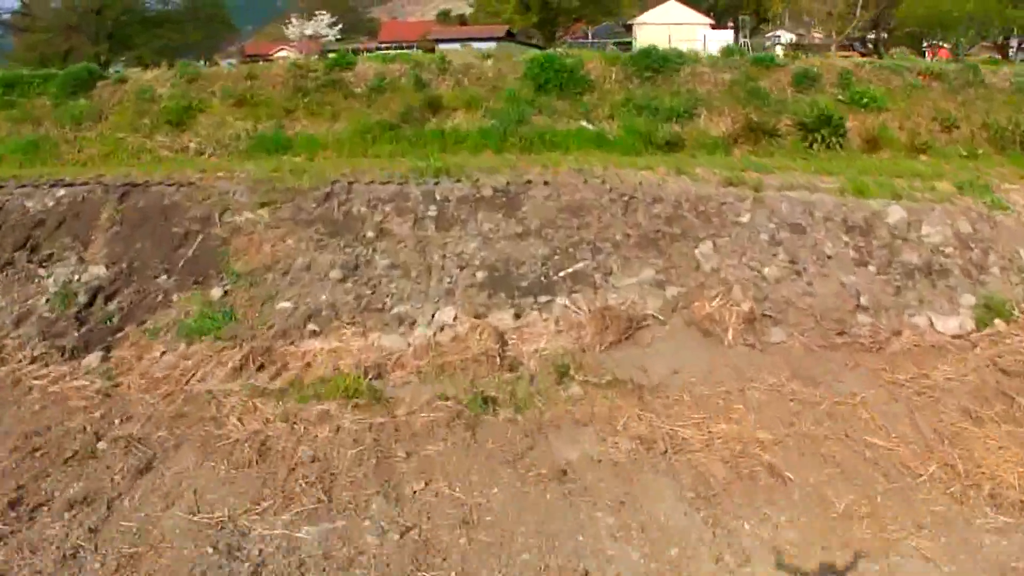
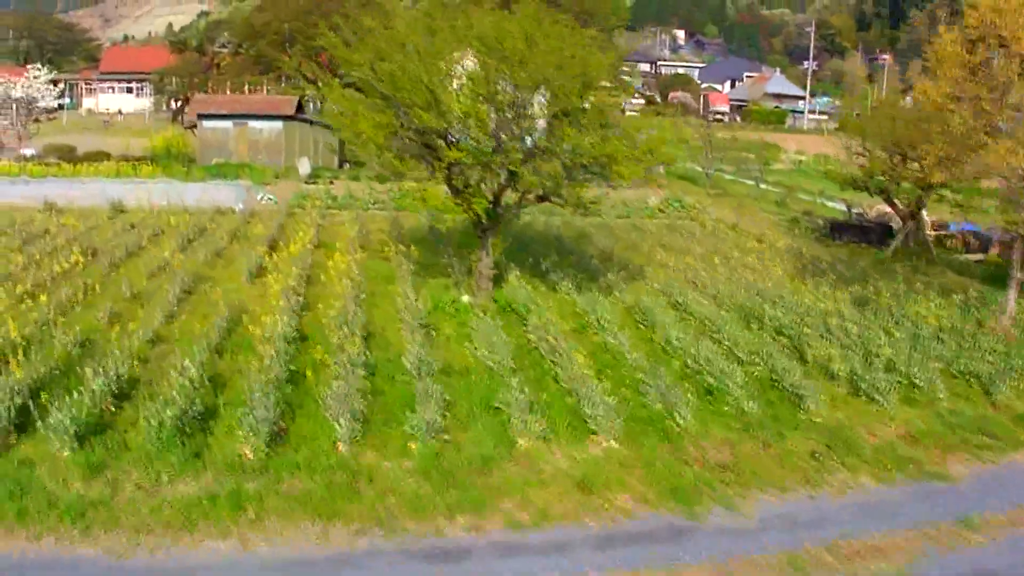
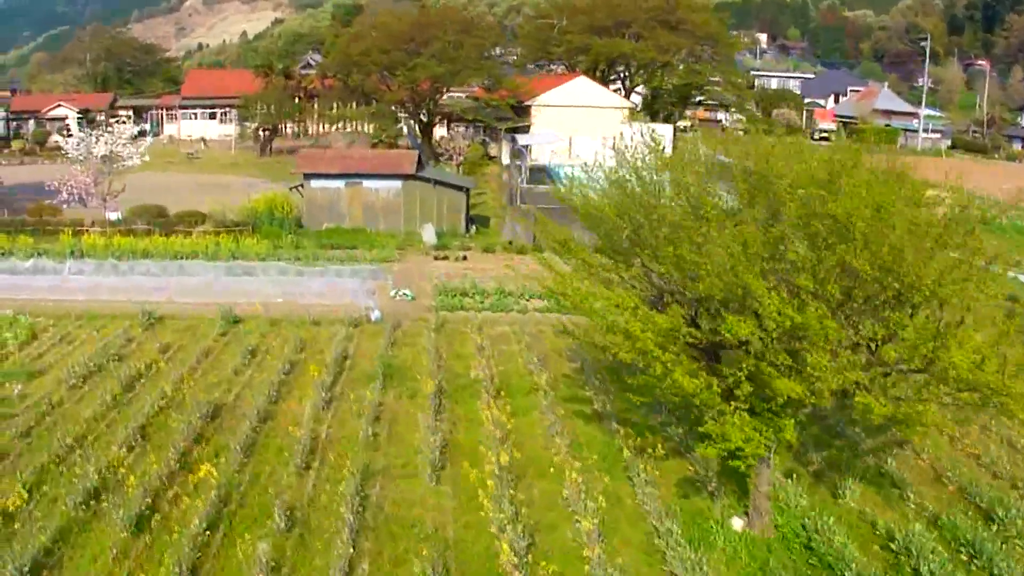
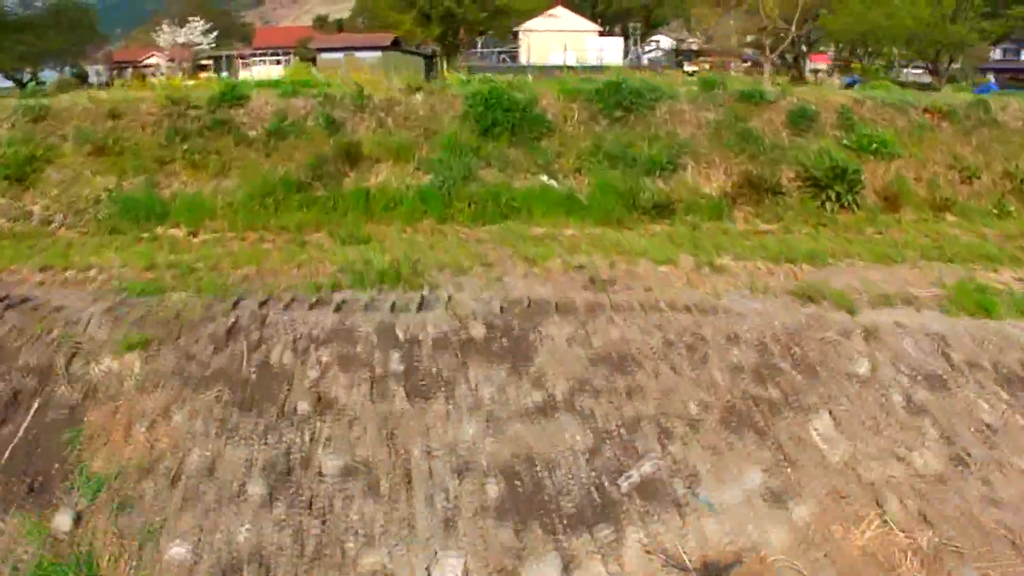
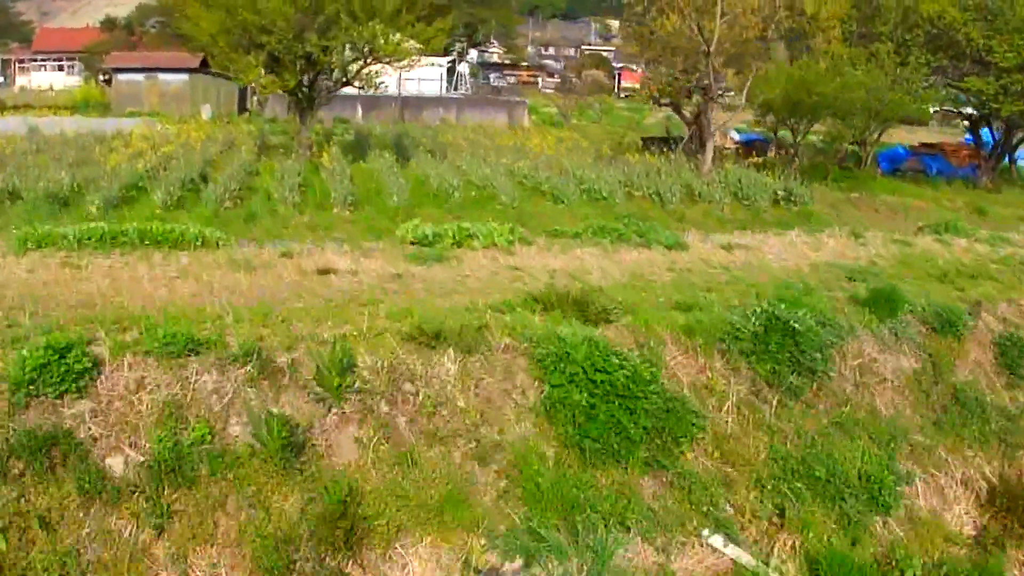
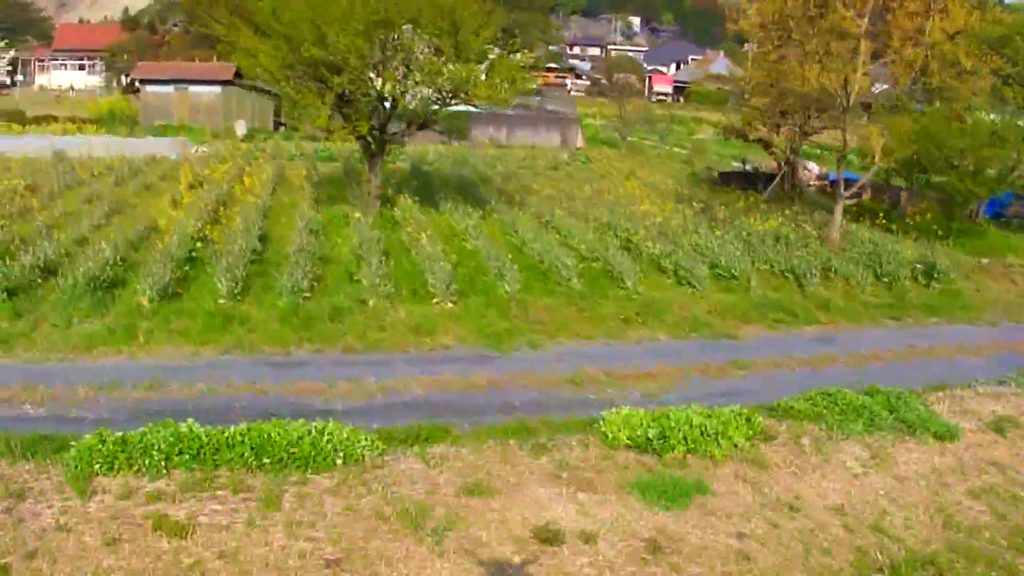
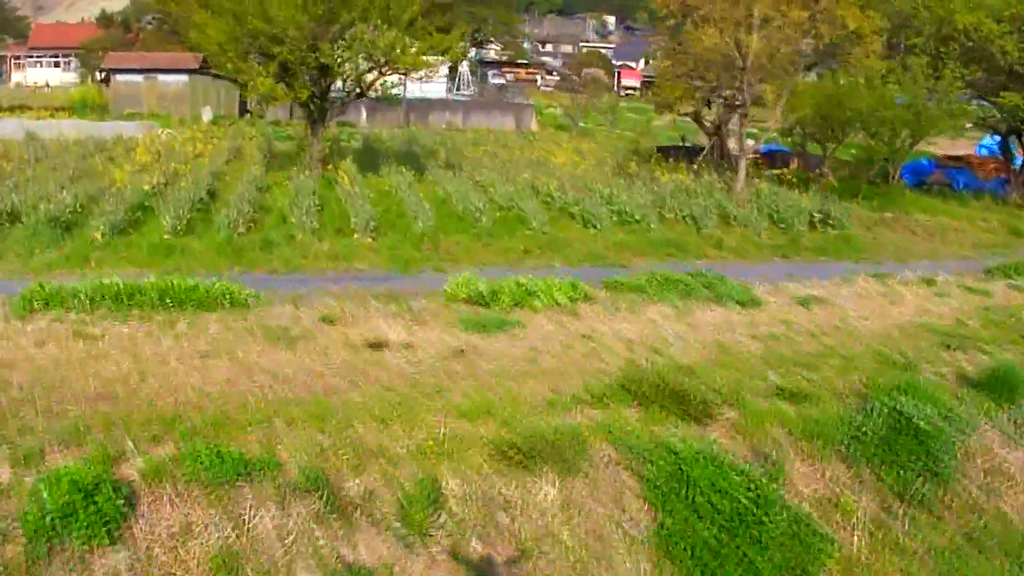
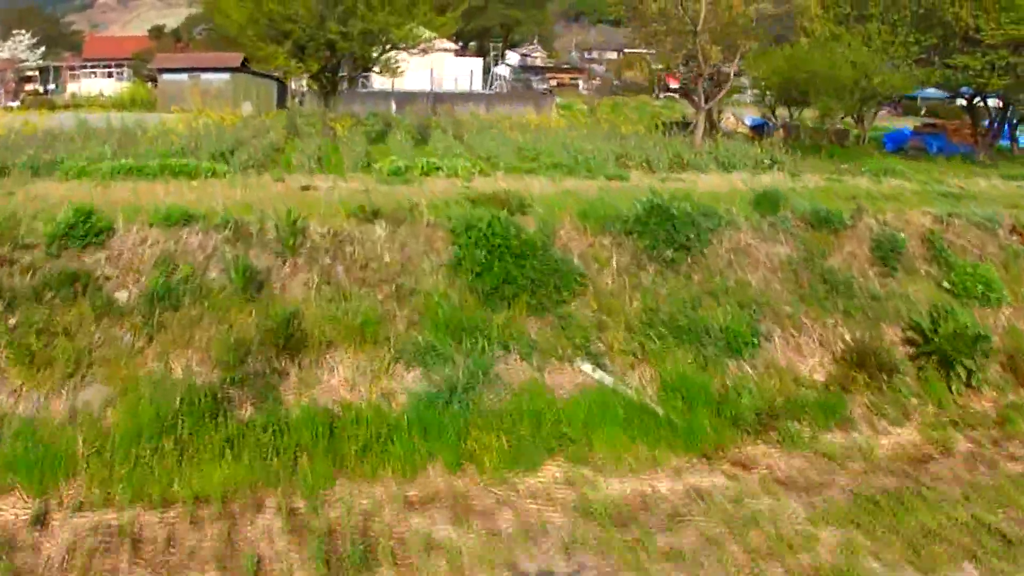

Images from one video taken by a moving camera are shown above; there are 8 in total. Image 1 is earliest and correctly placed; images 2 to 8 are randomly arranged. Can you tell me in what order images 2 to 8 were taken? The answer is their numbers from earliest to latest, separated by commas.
4, 8, 5, 7, 6, 2, 3
